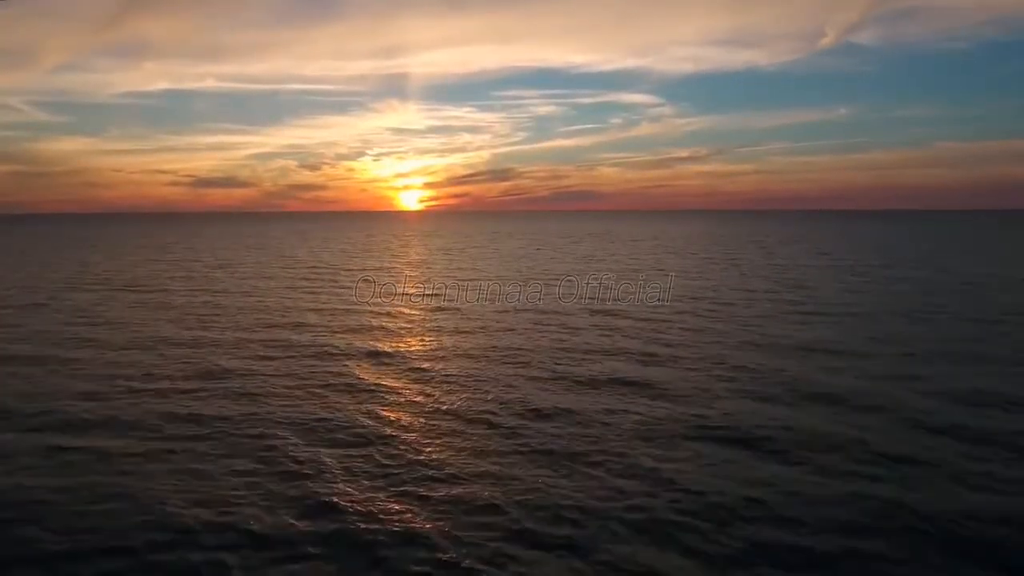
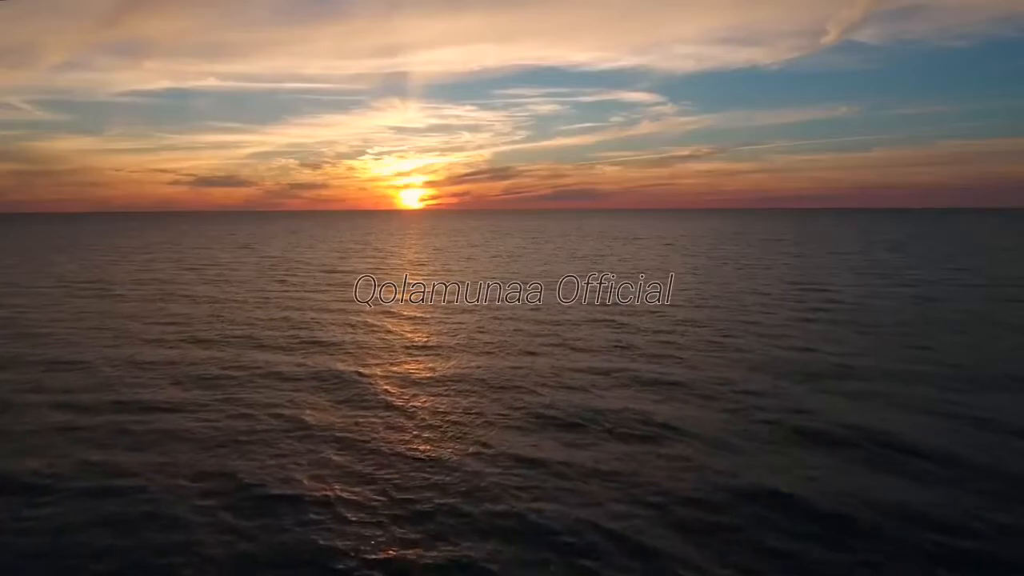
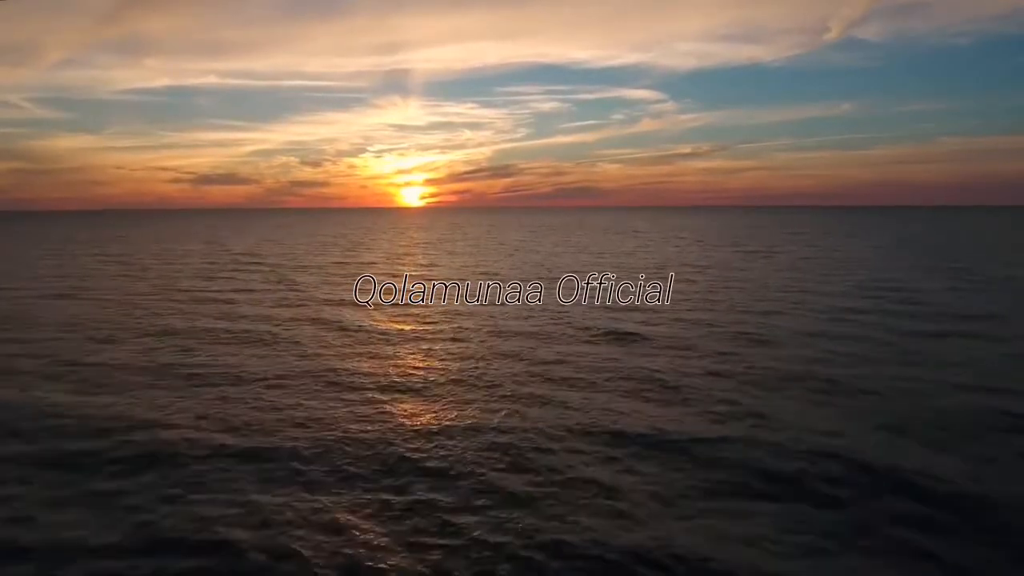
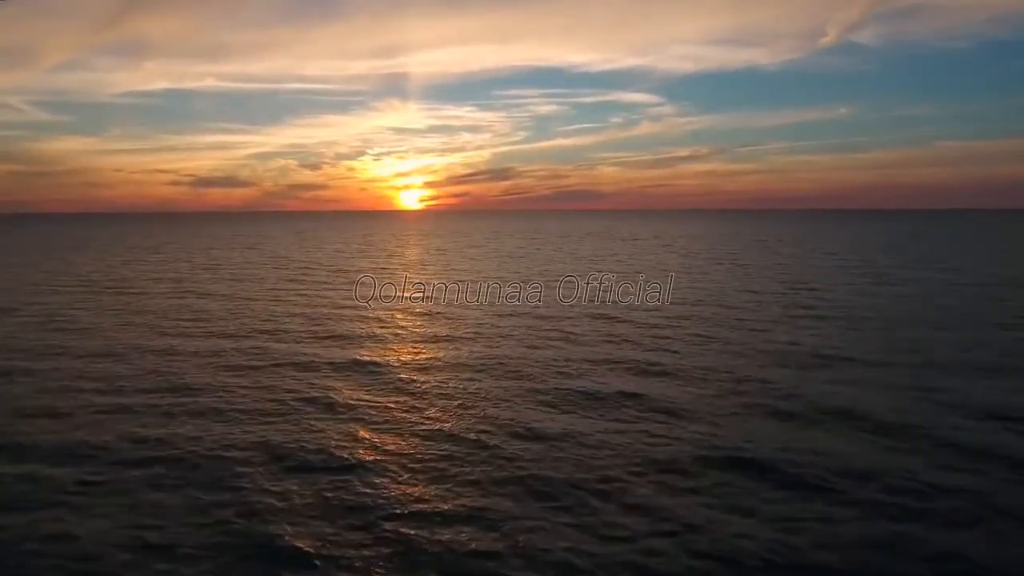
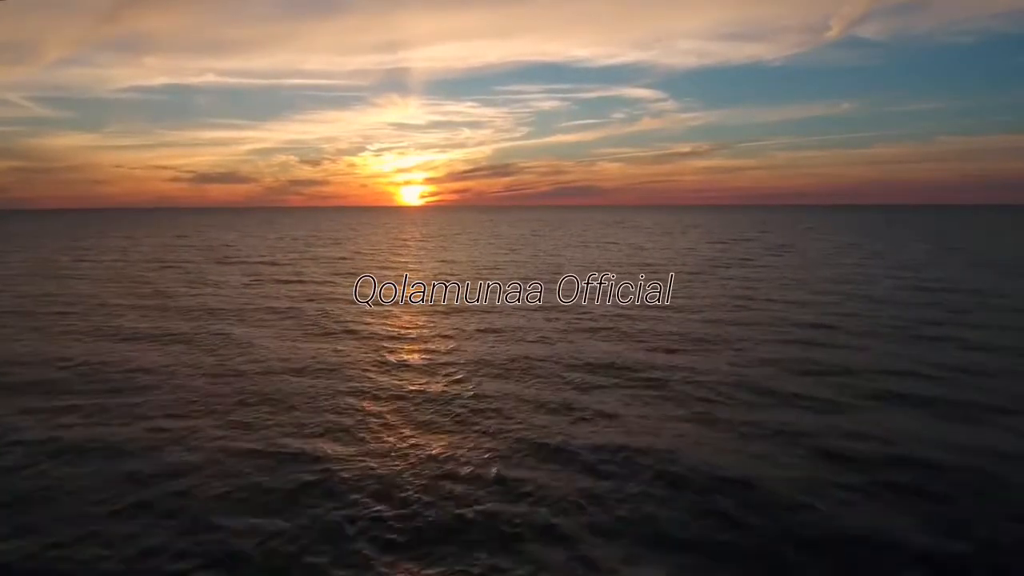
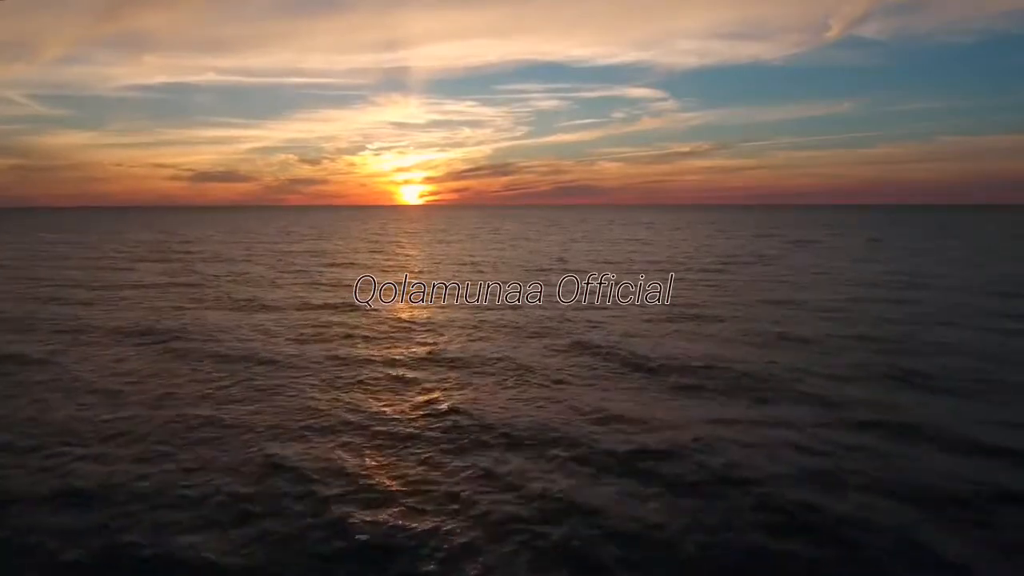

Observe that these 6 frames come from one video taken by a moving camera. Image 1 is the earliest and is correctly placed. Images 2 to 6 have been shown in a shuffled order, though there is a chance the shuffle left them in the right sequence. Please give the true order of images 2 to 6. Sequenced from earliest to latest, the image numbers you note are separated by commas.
4, 2, 3, 5, 6
